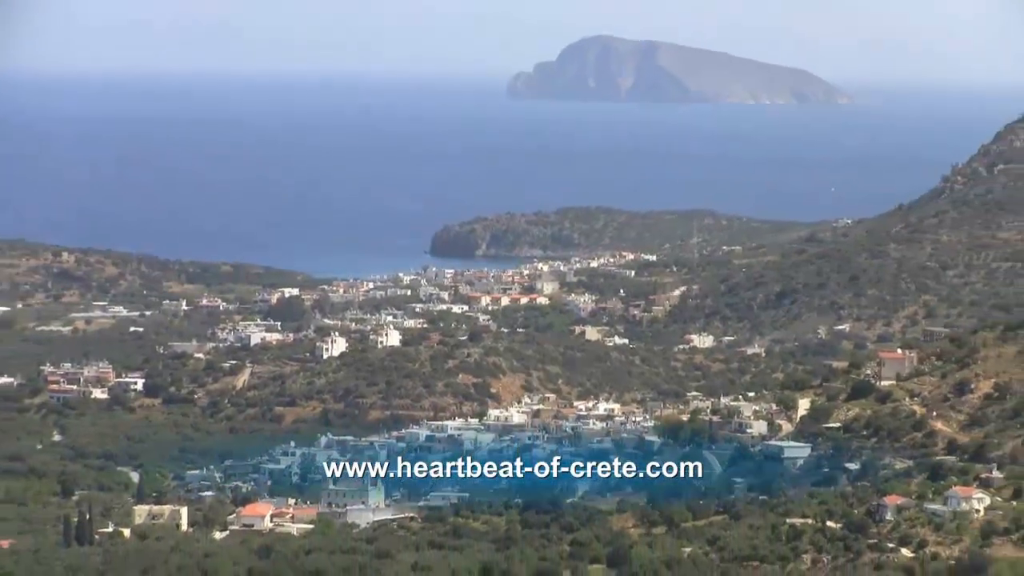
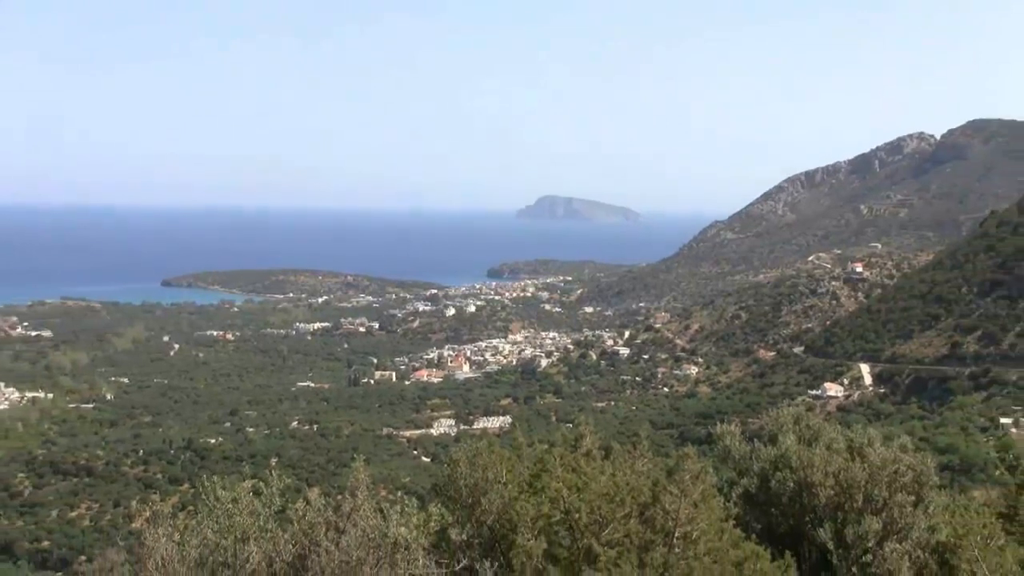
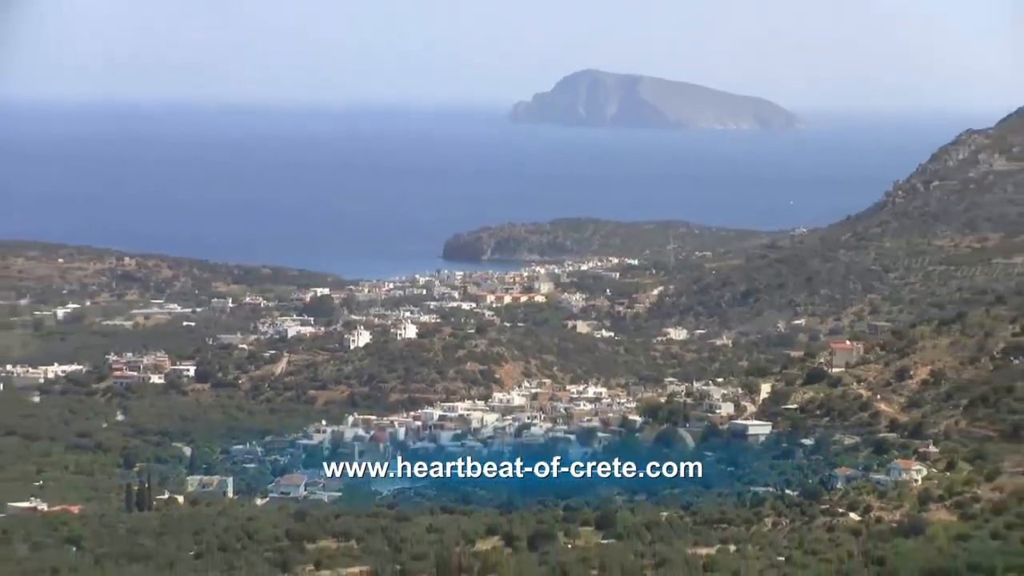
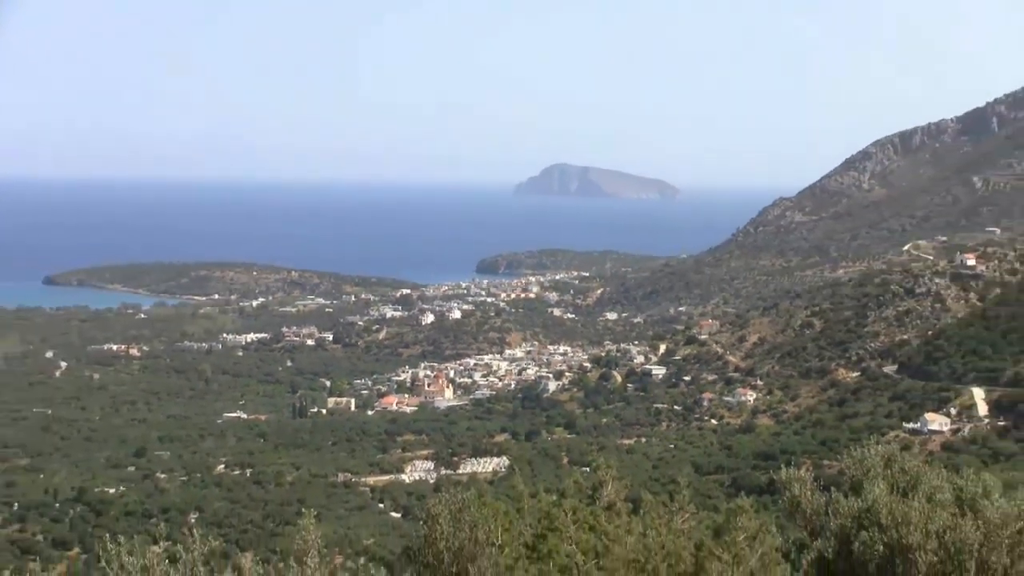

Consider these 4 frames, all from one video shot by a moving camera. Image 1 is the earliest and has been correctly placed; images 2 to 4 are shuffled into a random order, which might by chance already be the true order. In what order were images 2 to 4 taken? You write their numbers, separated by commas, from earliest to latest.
3, 4, 2
